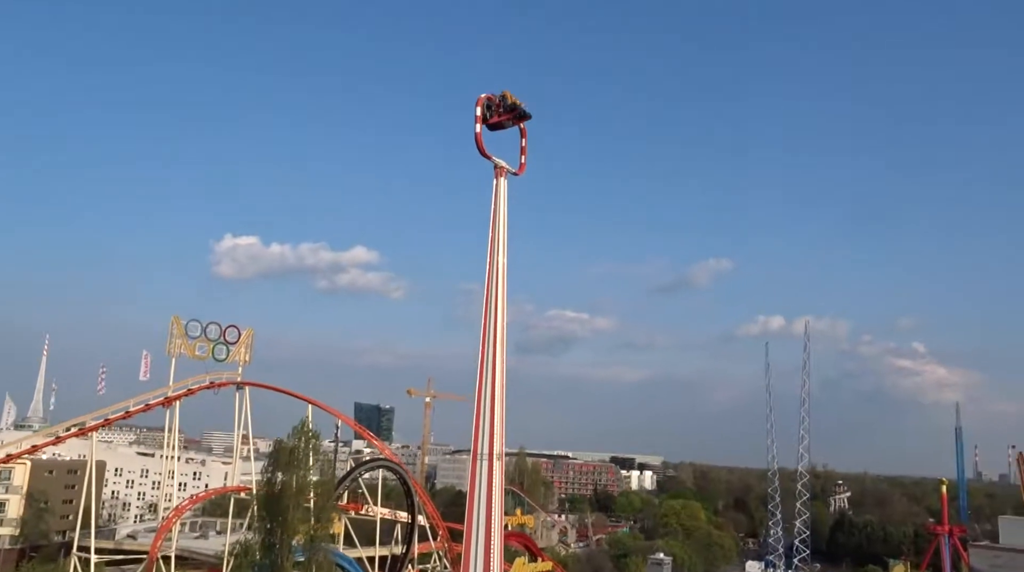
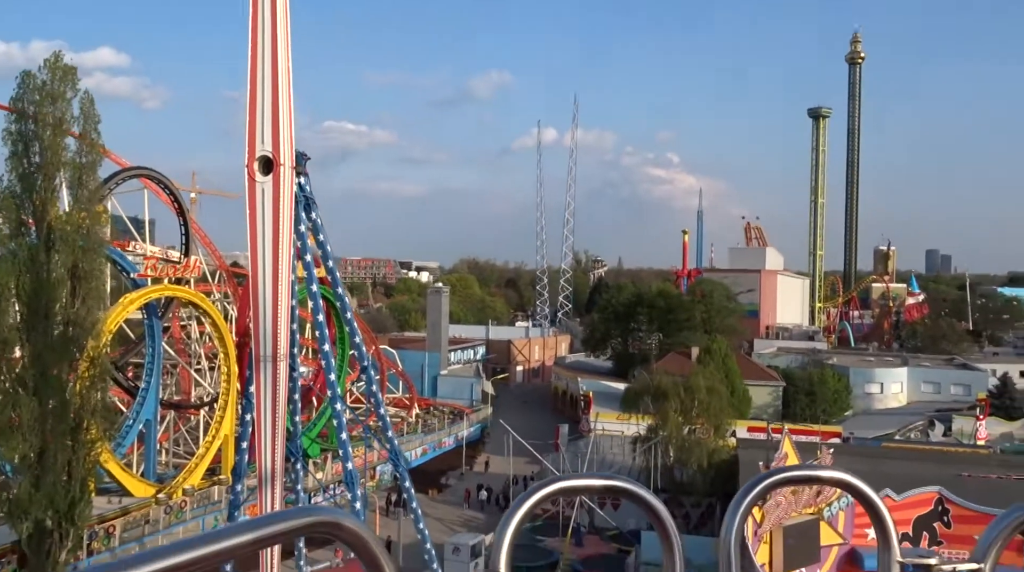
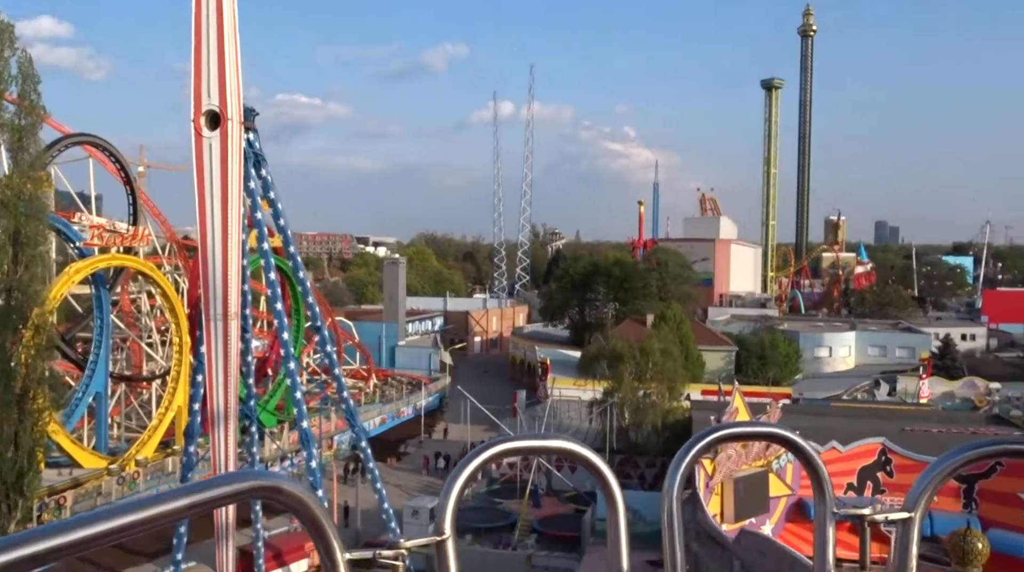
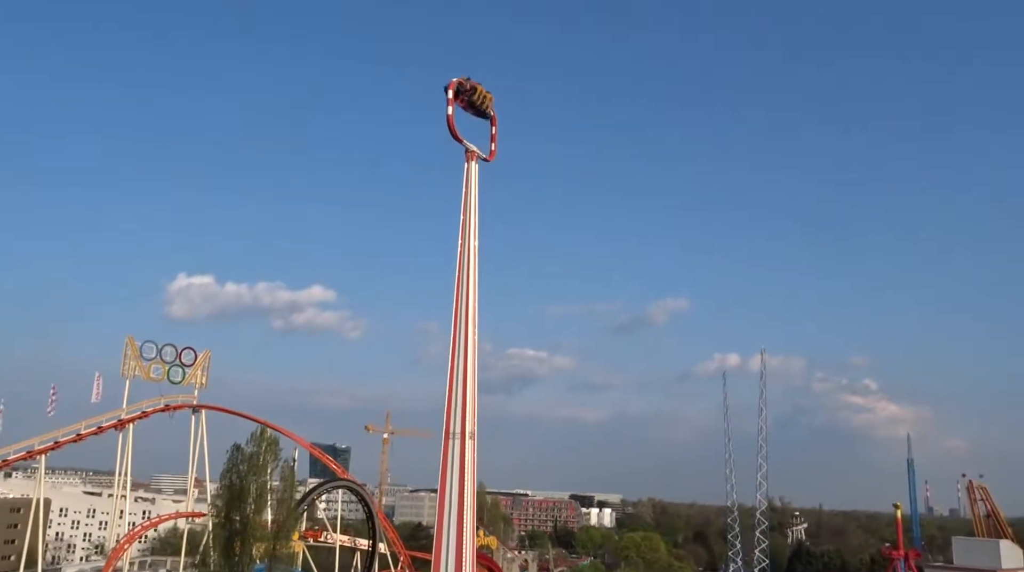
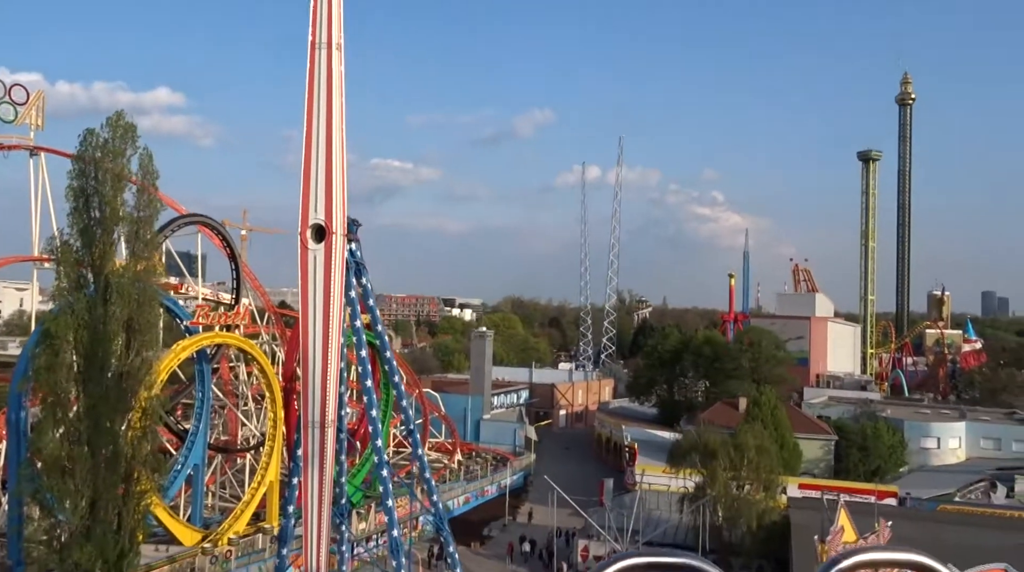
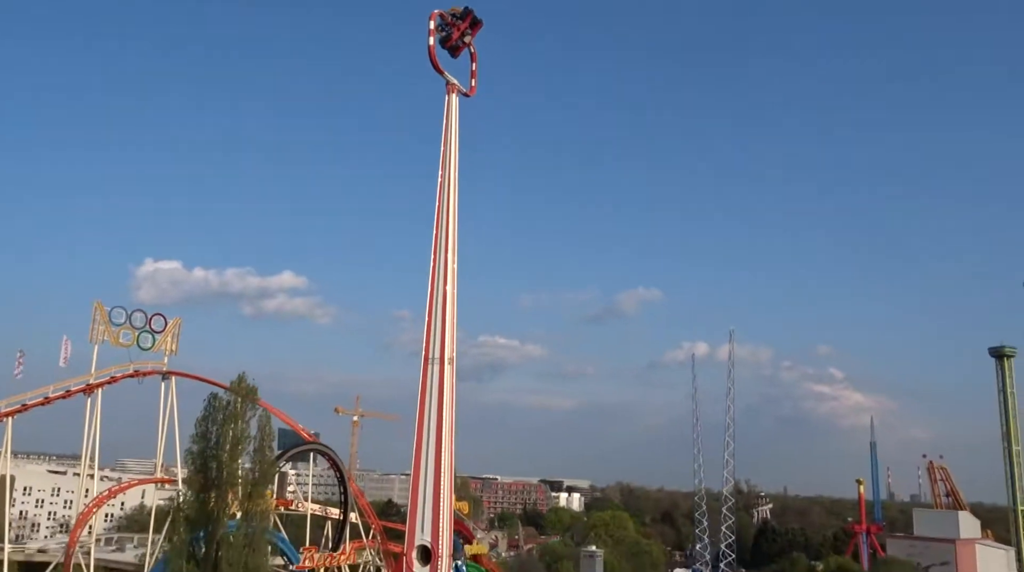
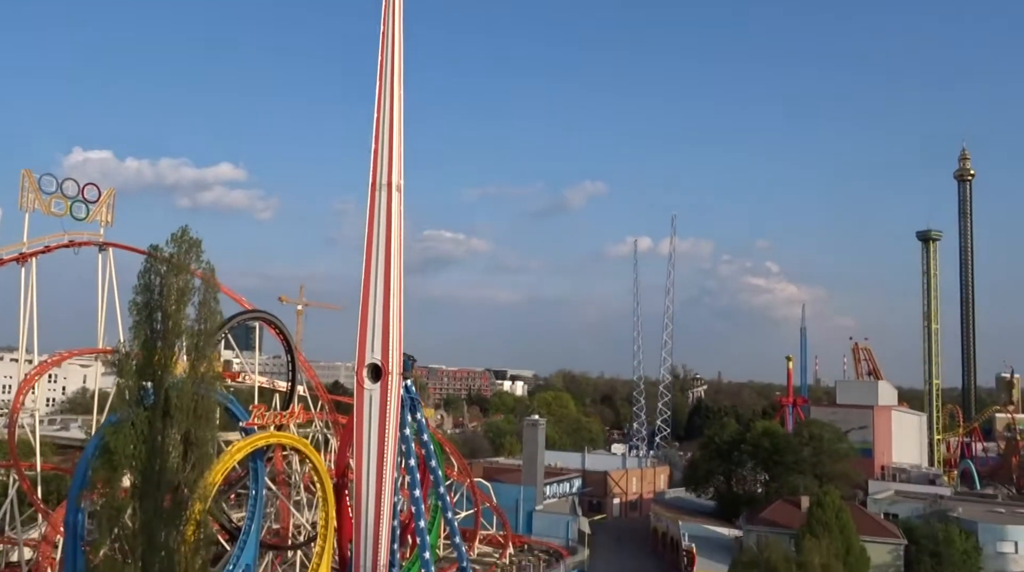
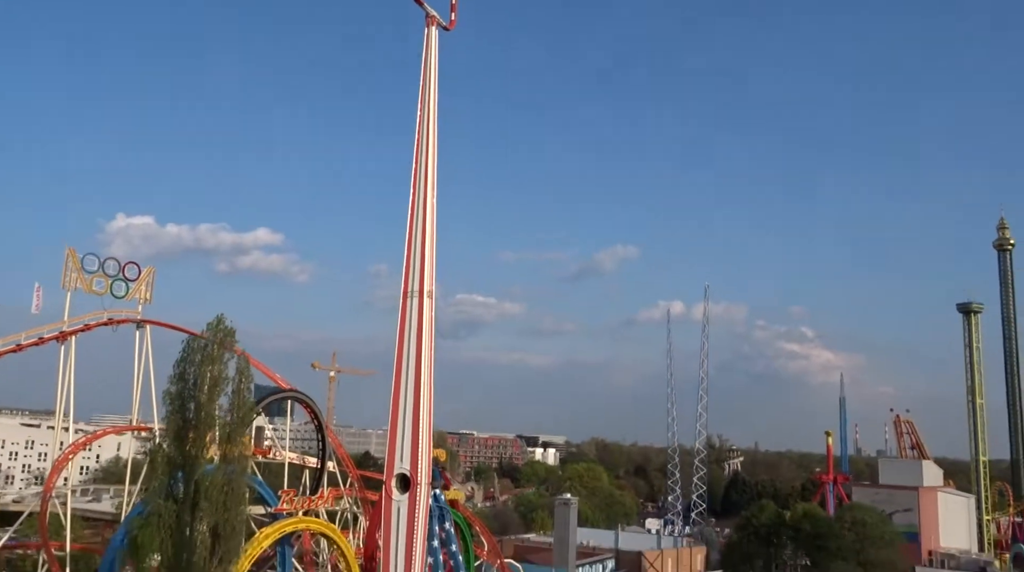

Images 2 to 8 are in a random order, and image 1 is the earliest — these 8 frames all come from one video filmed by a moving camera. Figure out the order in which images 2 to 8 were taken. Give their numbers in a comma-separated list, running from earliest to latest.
4, 6, 8, 7, 5, 2, 3
